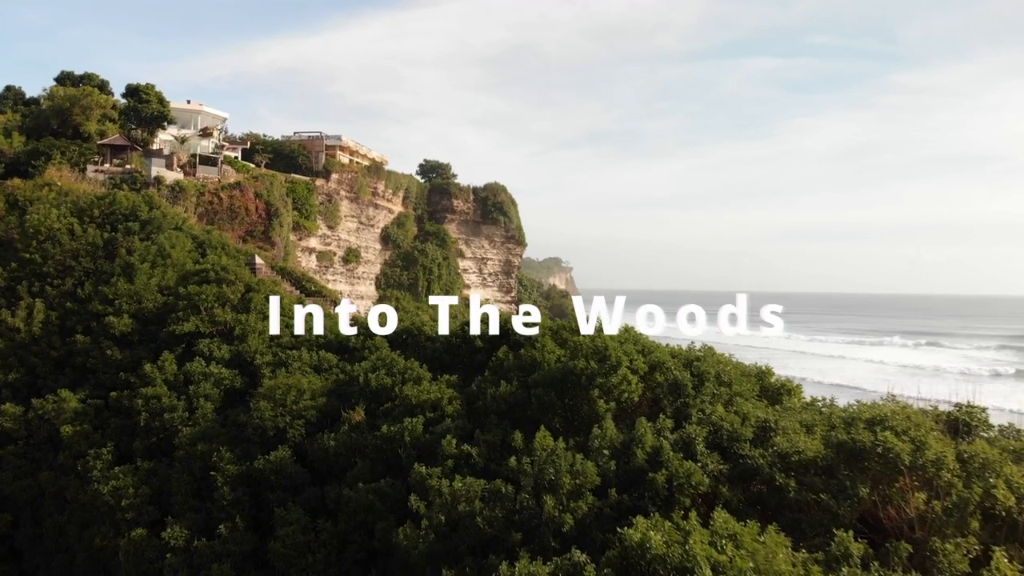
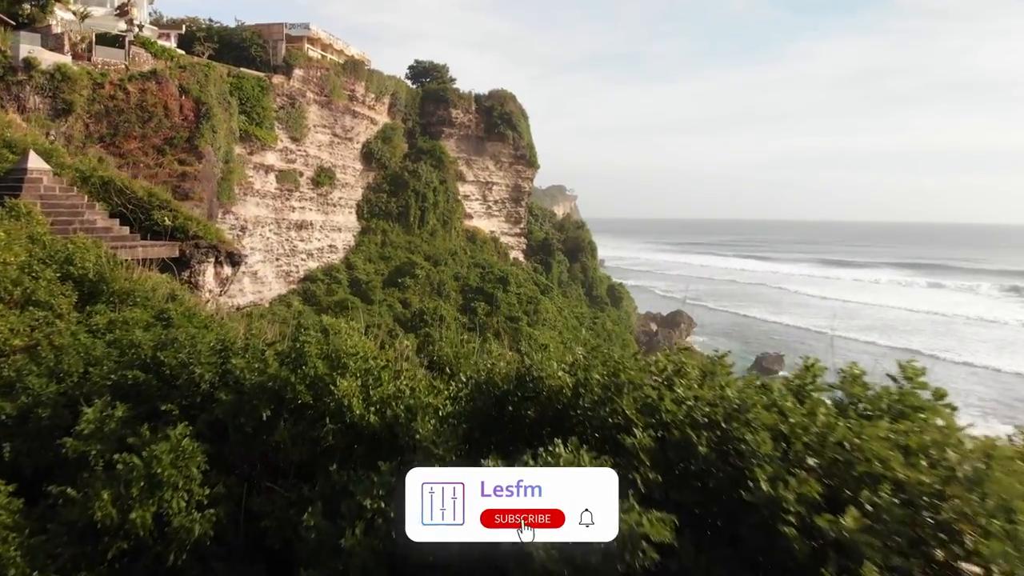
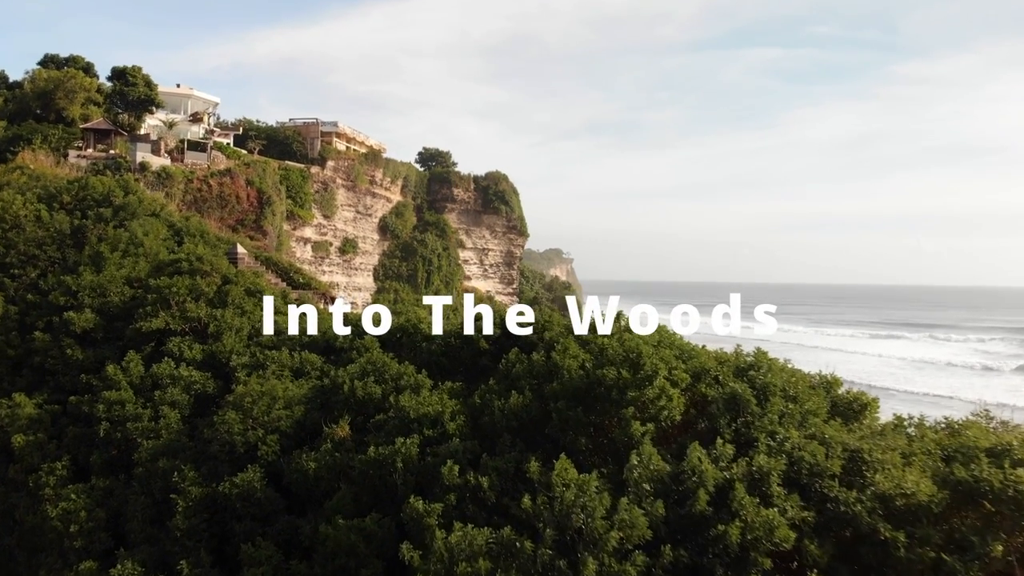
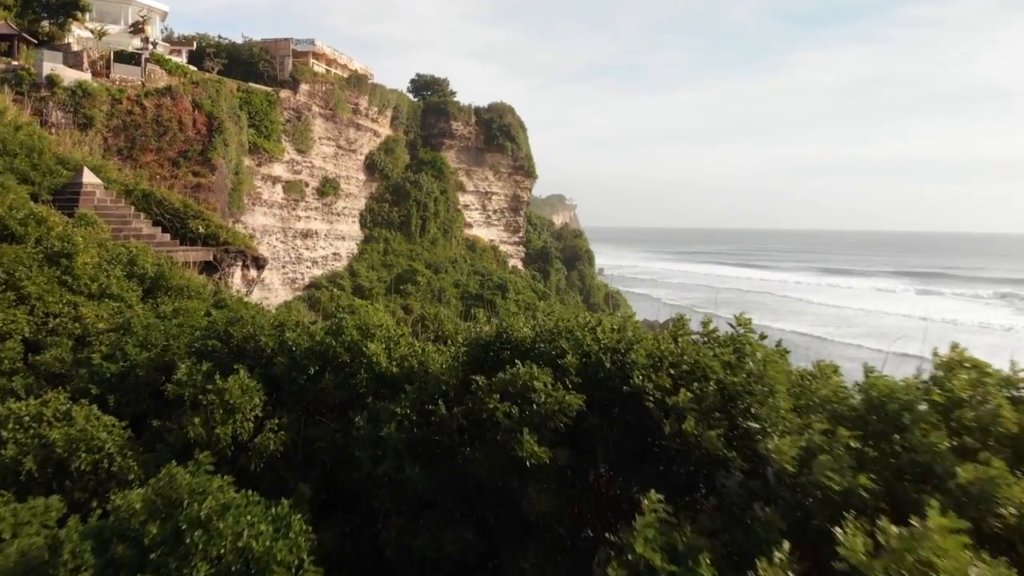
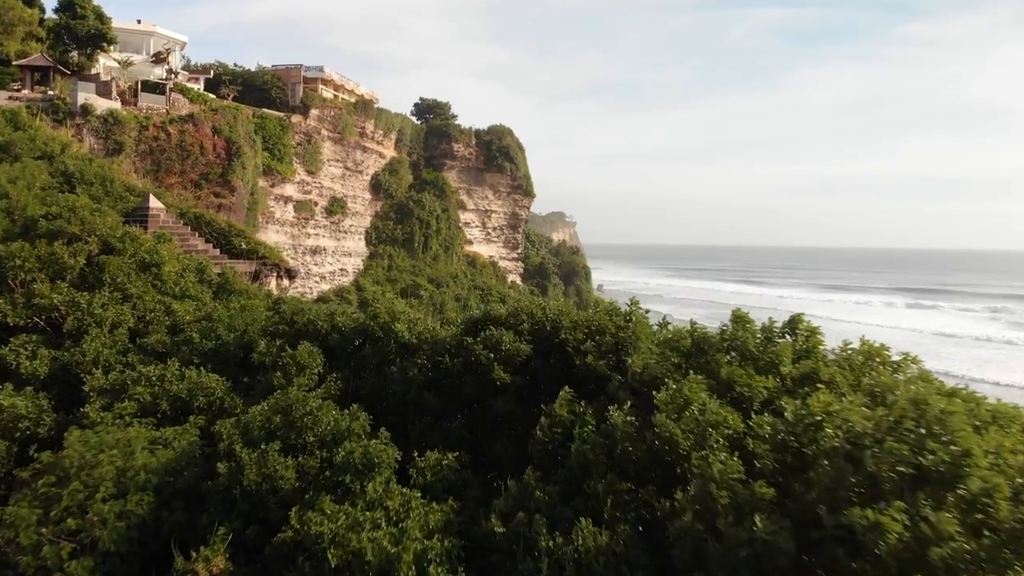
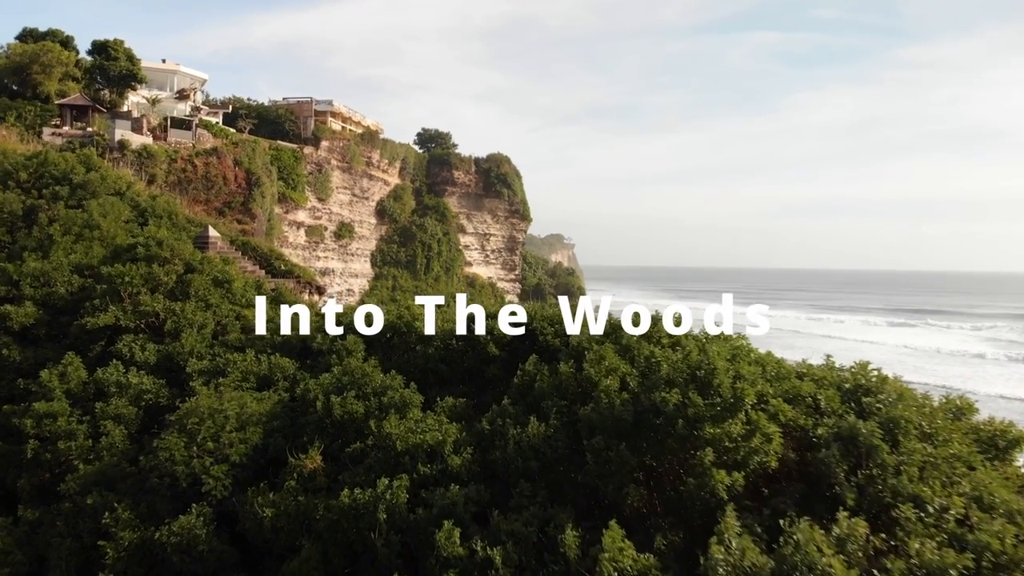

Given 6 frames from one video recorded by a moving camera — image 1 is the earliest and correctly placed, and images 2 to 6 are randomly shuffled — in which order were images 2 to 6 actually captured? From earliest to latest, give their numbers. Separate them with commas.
3, 6, 5, 4, 2
